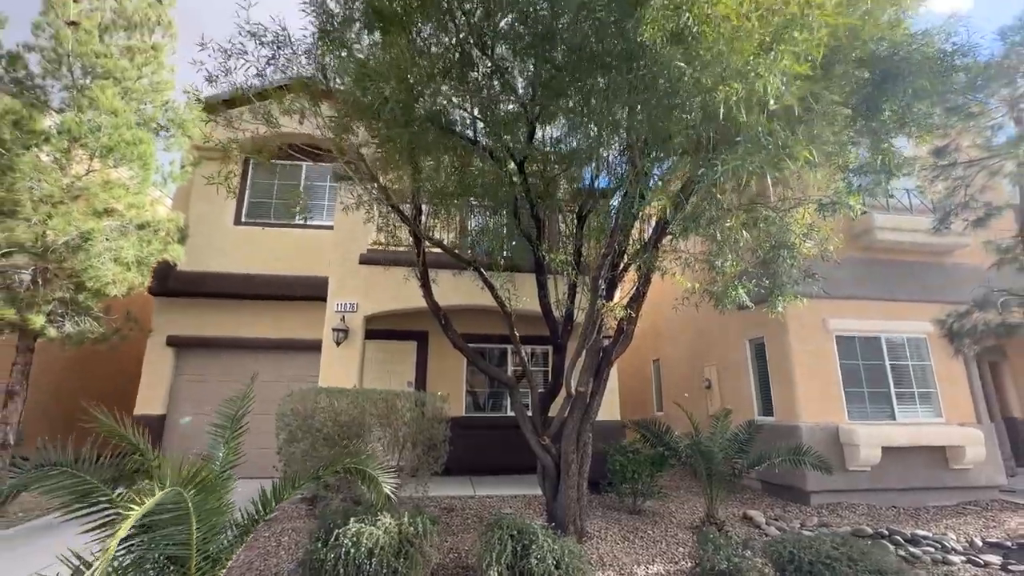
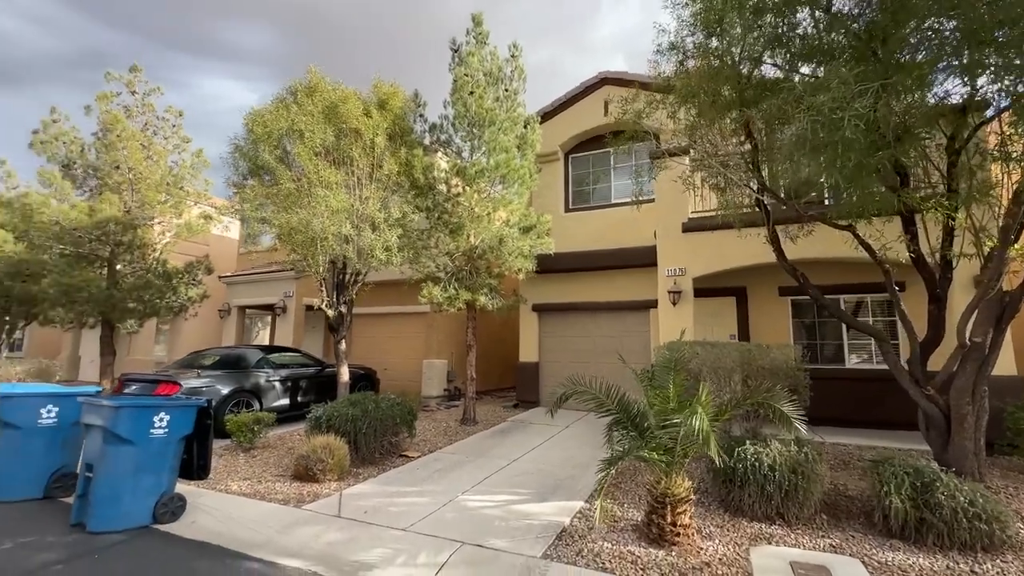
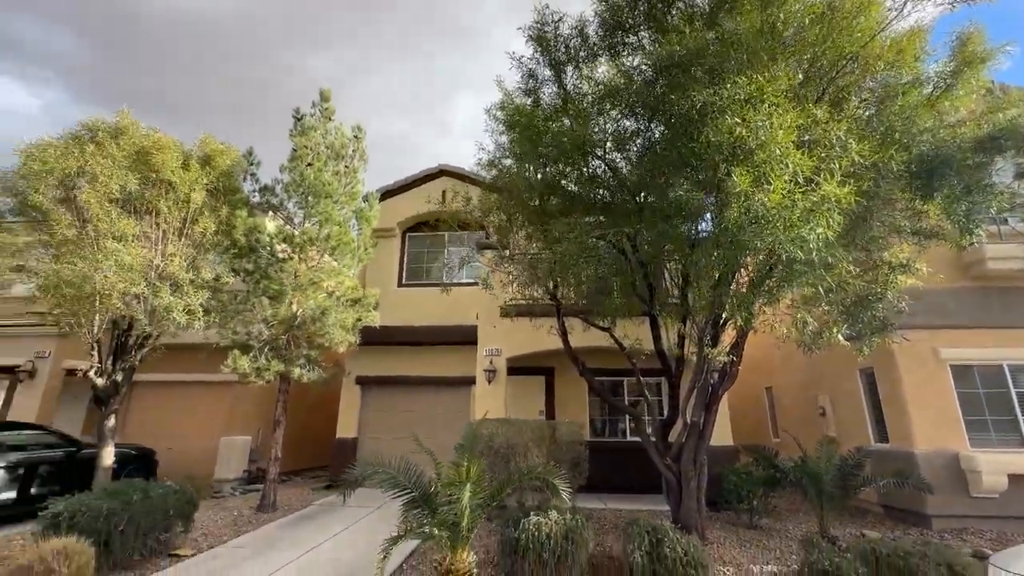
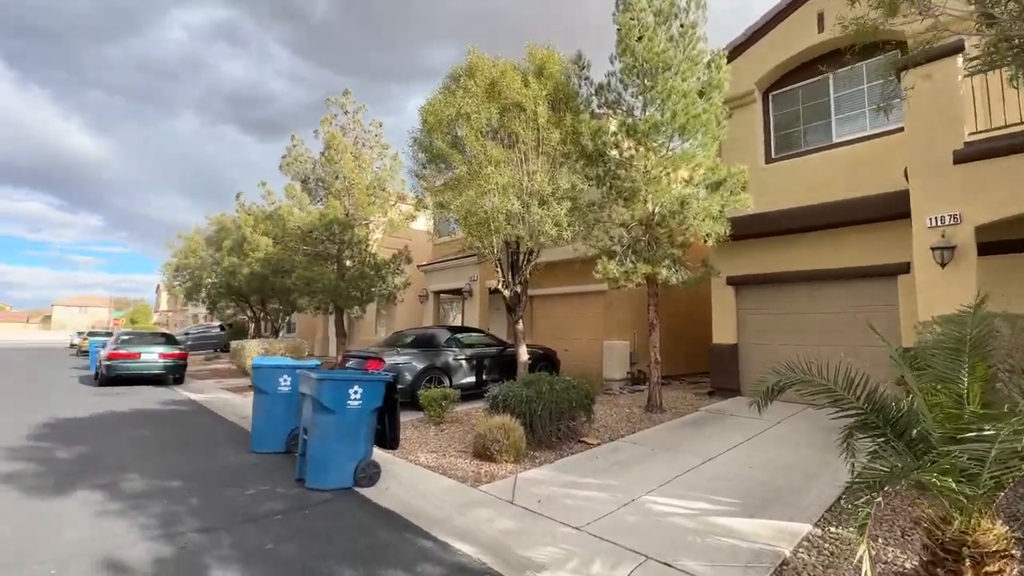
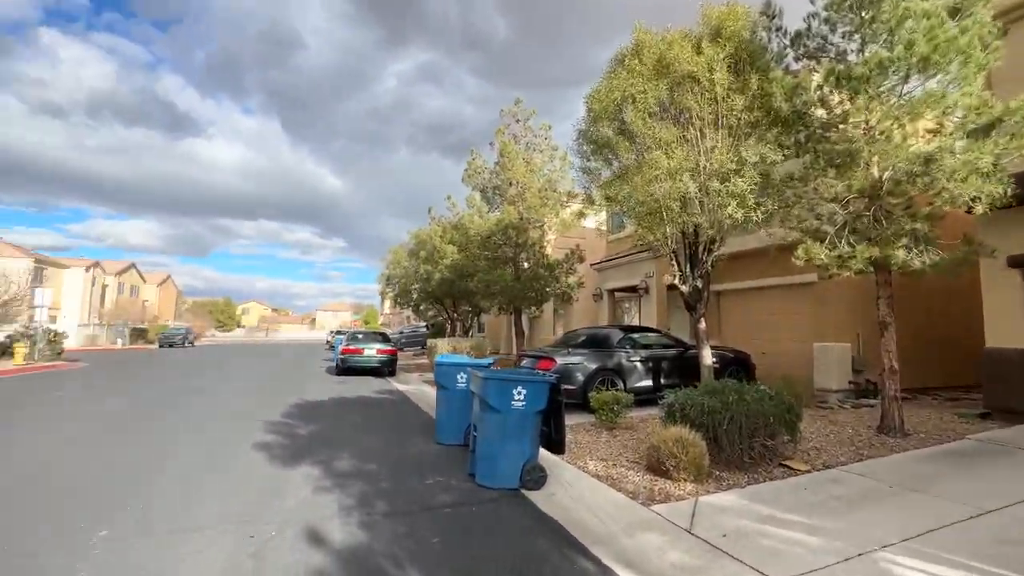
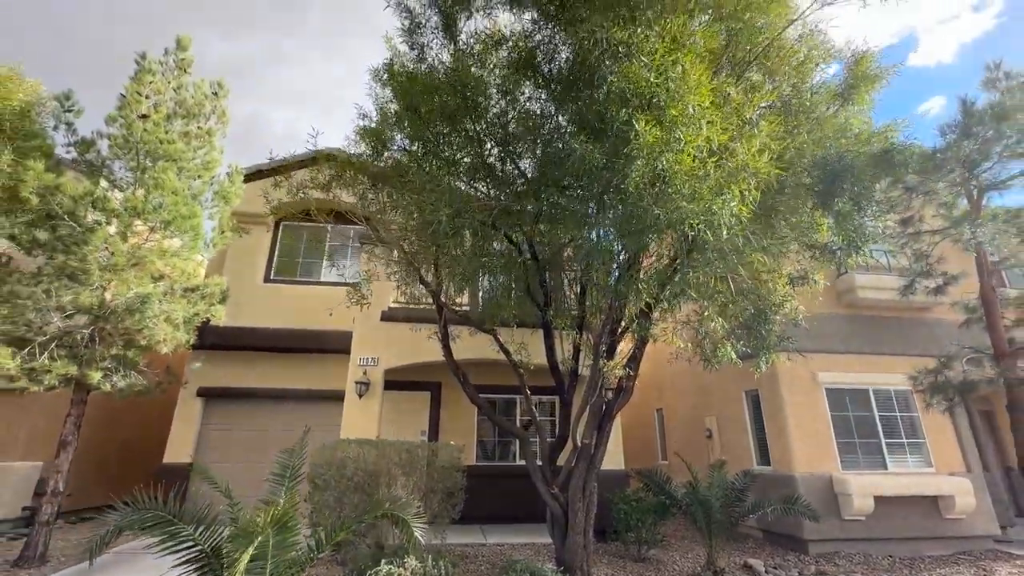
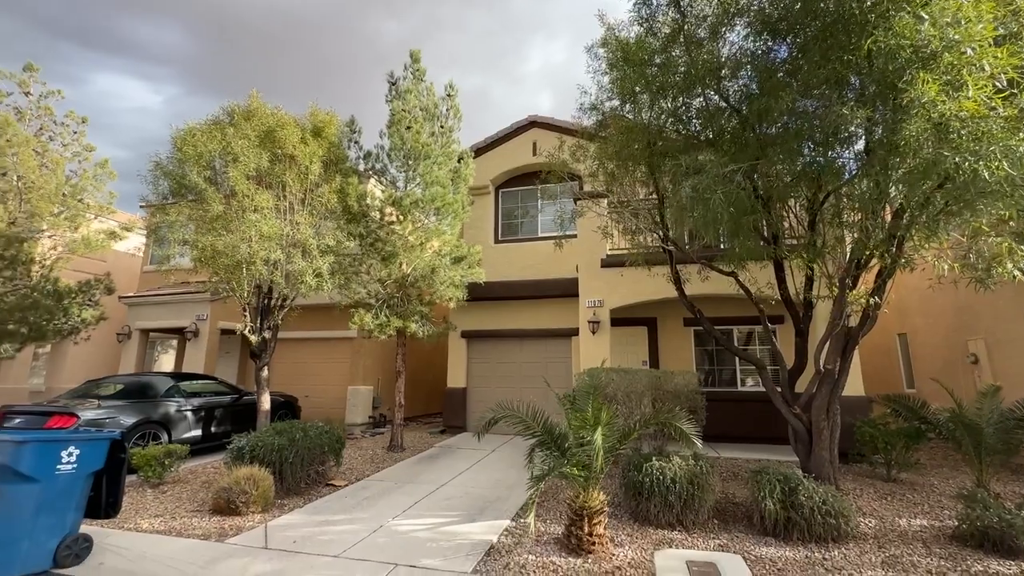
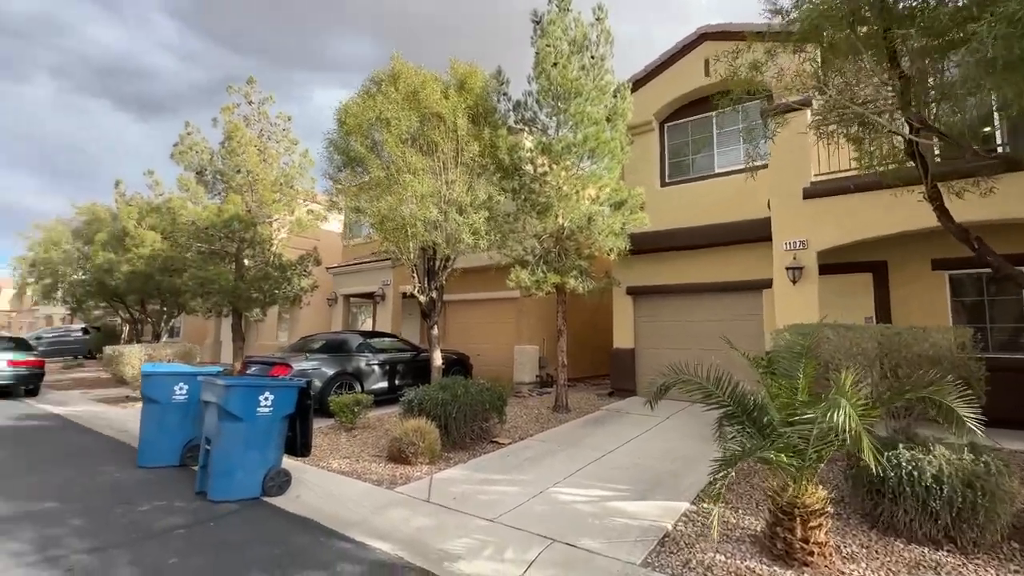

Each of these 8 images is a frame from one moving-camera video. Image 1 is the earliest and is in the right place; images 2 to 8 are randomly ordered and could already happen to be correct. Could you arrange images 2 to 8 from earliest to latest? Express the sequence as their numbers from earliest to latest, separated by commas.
6, 3, 7, 2, 8, 4, 5
